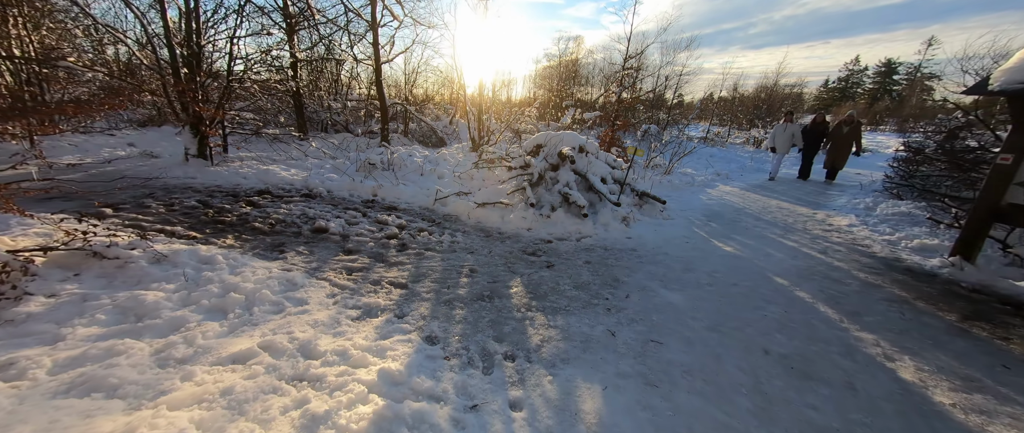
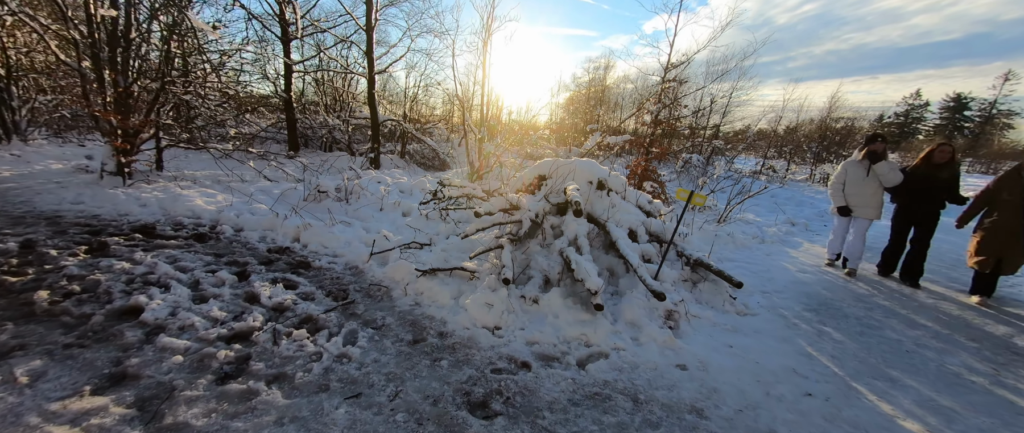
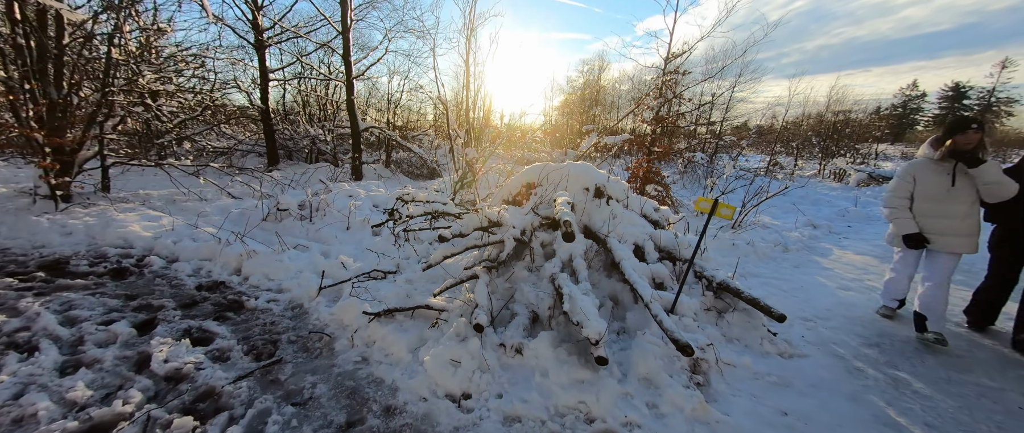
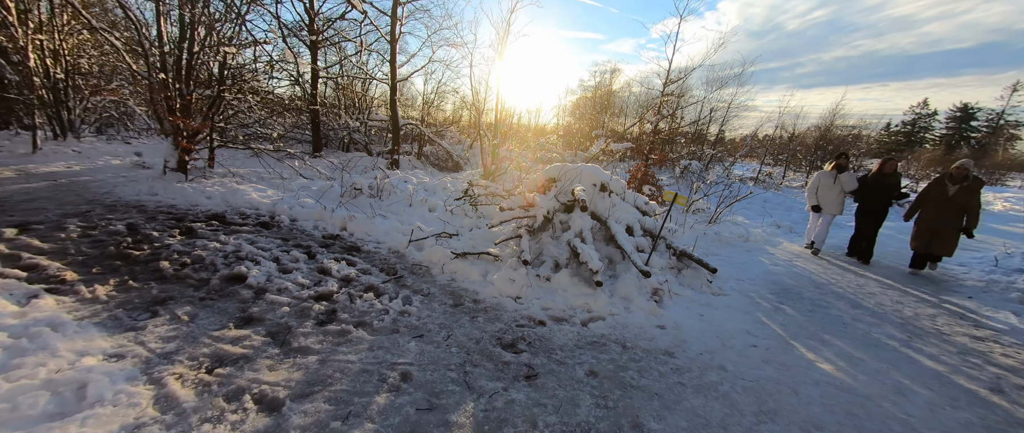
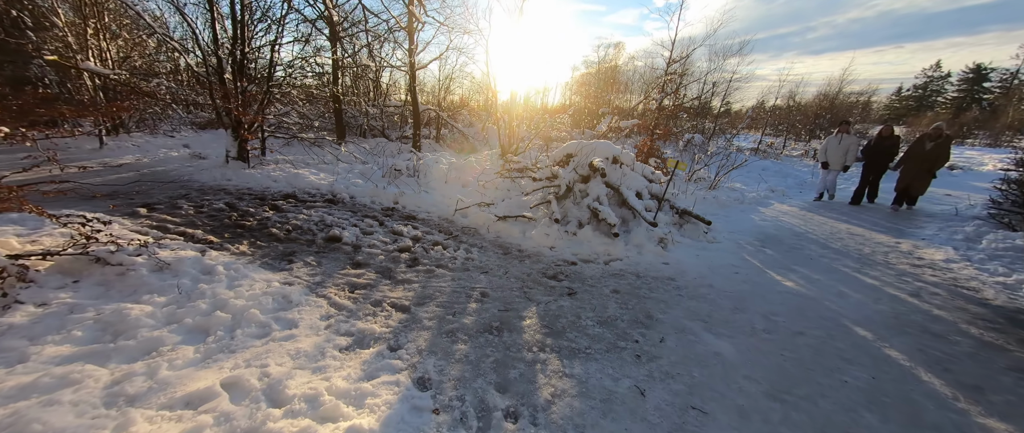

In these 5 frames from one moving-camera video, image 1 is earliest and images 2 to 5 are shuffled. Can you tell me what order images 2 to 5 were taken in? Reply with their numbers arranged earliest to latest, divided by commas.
5, 4, 2, 3
